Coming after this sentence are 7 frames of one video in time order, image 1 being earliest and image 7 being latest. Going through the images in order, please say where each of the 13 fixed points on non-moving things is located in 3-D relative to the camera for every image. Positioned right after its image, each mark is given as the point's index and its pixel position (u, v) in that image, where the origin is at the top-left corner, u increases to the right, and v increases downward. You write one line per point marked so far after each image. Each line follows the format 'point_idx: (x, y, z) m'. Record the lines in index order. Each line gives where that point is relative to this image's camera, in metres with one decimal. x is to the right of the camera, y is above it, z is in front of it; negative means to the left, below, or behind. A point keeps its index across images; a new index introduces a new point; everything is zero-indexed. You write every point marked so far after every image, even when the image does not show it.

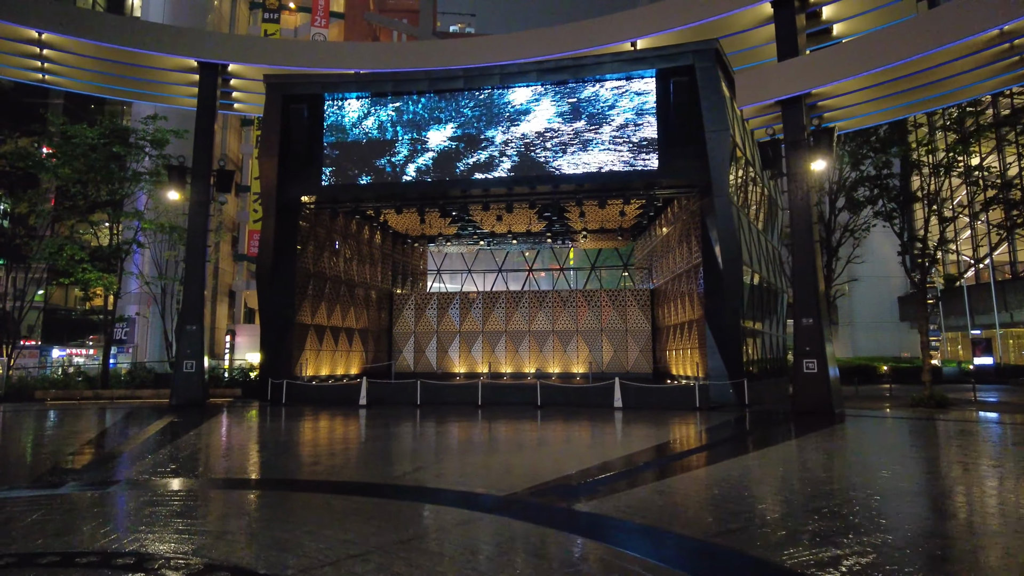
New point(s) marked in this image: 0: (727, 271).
0: (+5.3, +0.4, +16.0) m
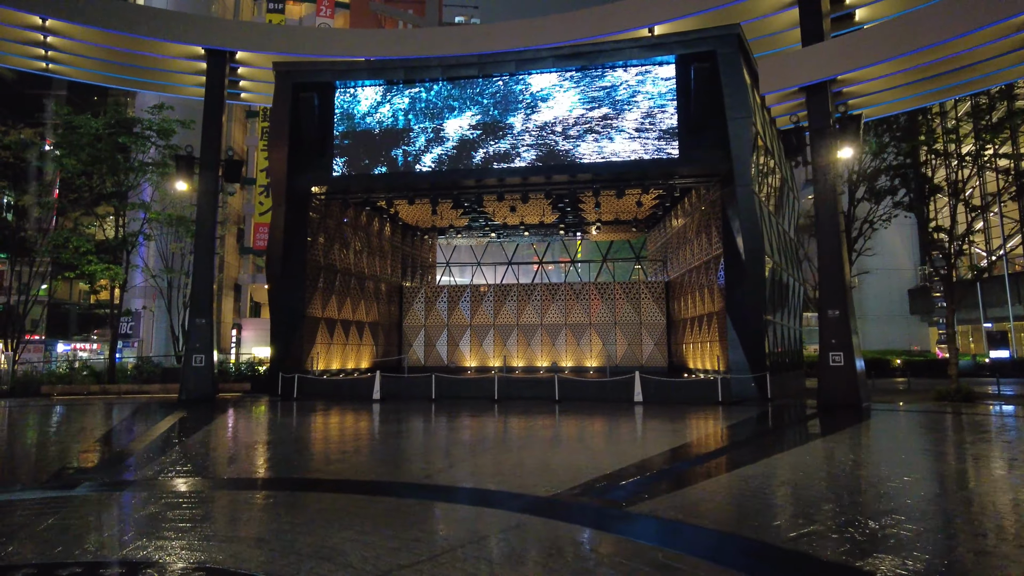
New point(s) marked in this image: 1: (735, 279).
0: (+5.7, +0.6, +15.6) m
1: (+5.5, +0.3, +16.1) m
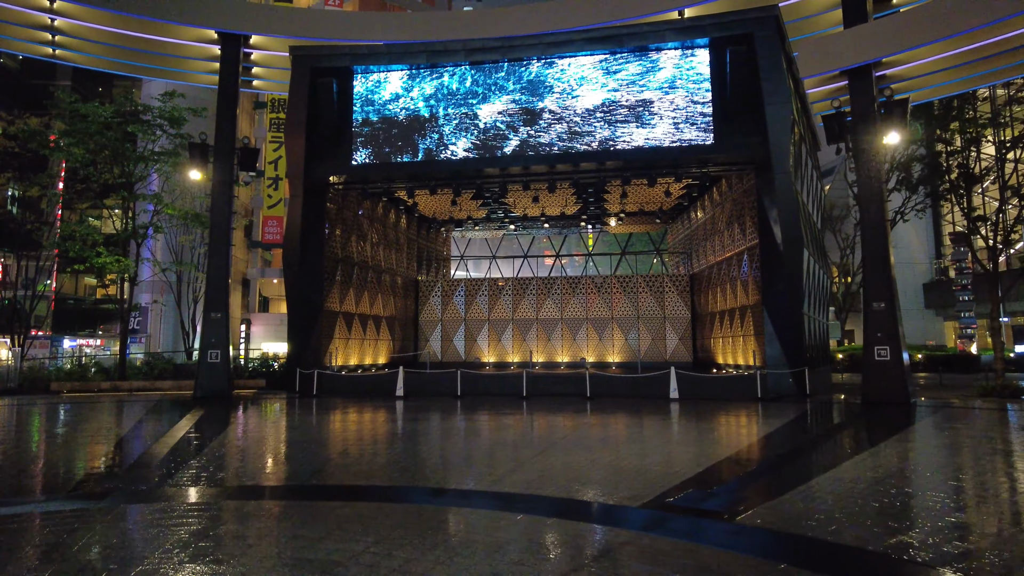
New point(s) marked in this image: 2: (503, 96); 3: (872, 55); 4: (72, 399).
0: (+6.4, +0.8, +15.0) m
1: (+6.2, +0.4, +15.5) m
2: (-0.2, +4.9, +16.4) m
3: (+7.7, +5.0, +13.8) m
4: (-11.6, -3.0, +17.1) m
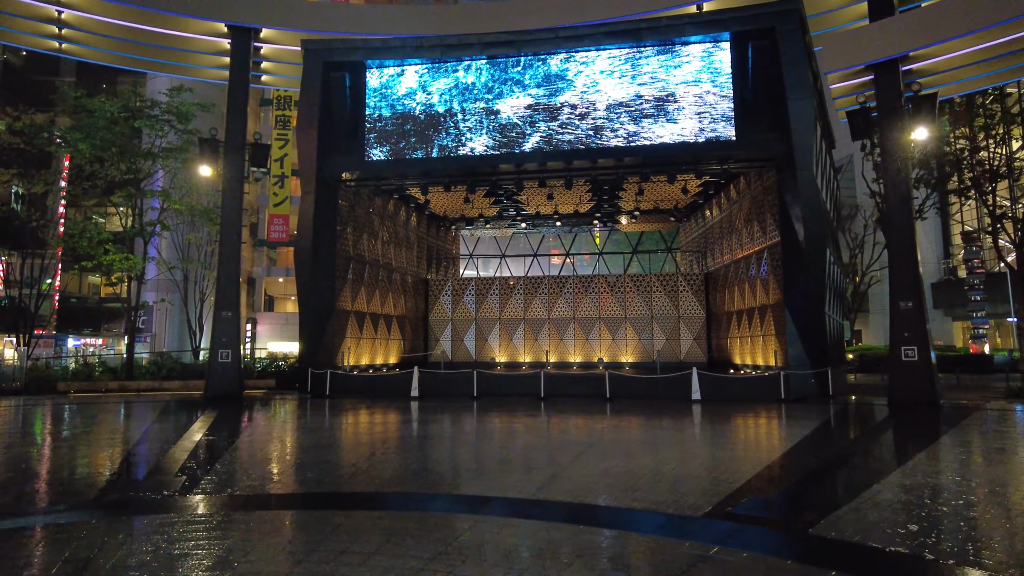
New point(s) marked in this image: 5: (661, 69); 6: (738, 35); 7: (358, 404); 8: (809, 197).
0: (+6.8, +0.9, +14.7) m
1: (+6.6, +0.5, +15.2) m
2: (+0.2, +4.9, +16.1) m
3: (+8.1, +5.0, +13.5) m
4: (-11.3, -2.9, +16.8) m
5: (+3.6, +5.3, +15.7) m
6: (+5.3, +5.9, +15.1) m
7: (-3.5, -2.7, +14.9) m
8: (+6.7, +2.1, +14.6) m
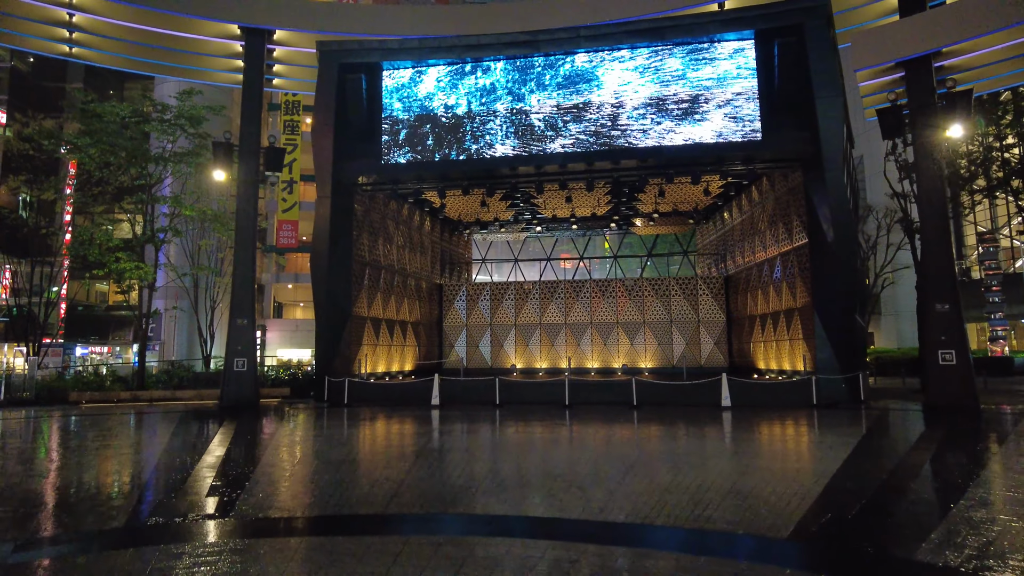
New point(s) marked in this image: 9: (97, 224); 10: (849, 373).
0: (+7.3, +0.8, +14.4) m
1: (+7.1, +0.4, +14.8) m
2: (+0.6, +4.8, +15.8) m
3: (+8.5, +5.0, +13.2) m
4: (-10.7, -3.1, +16.4) m
5: (+4.1, +5.2, +15.3) m
6: (+5.7, +5.8, +14.8) m
7: (-3.0, -2.8, +14.5) m
8: (+7.2, +2.0, +14.3) m
9: (-12.7, +2.0, +19.8) m
10: (+7.6, -1.9, +14.5) m
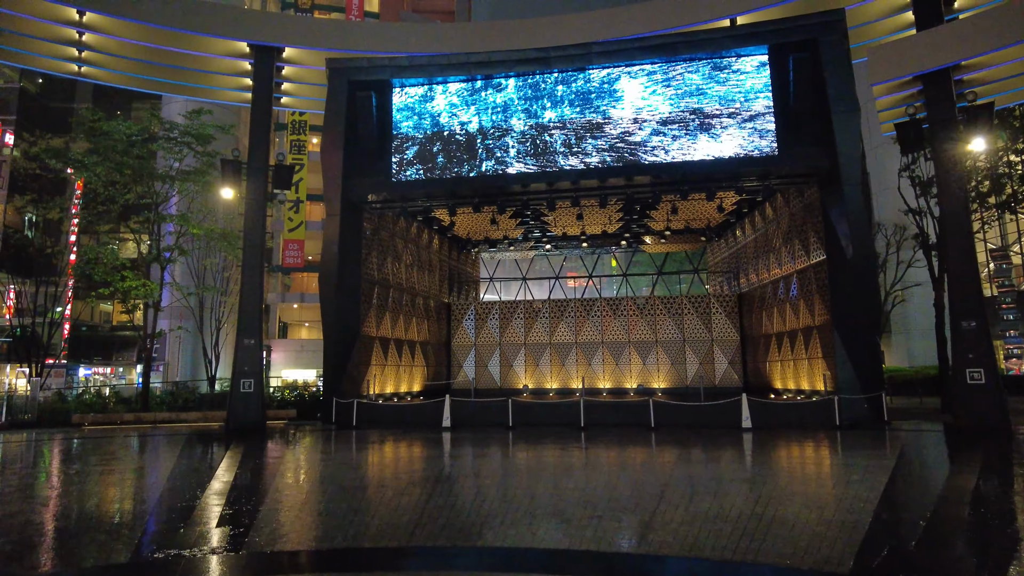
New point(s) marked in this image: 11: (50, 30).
0: (+7.6, +0.4, +14.1) m
1: (+7.4, 0.0, +14.5) m
2: (+0.9, +4.4, +15.6) m
3: (+8.8, +4.6, +13.0) m
4: (-10.4, -3.6, +16.1) m
5: (+4.3, +4.8, +15.2) m
6: (+6.0, +5.5, +14.6) m
7: (-2.7, -3.2, +14.1) m
8: (+7.4, +1.6, +14.0) m
9: (-12.4, +1.4, +19.6) m
10: (+7.9, -2.3, +14.1) m
11: (-10.8, +6.0, +15.1) m
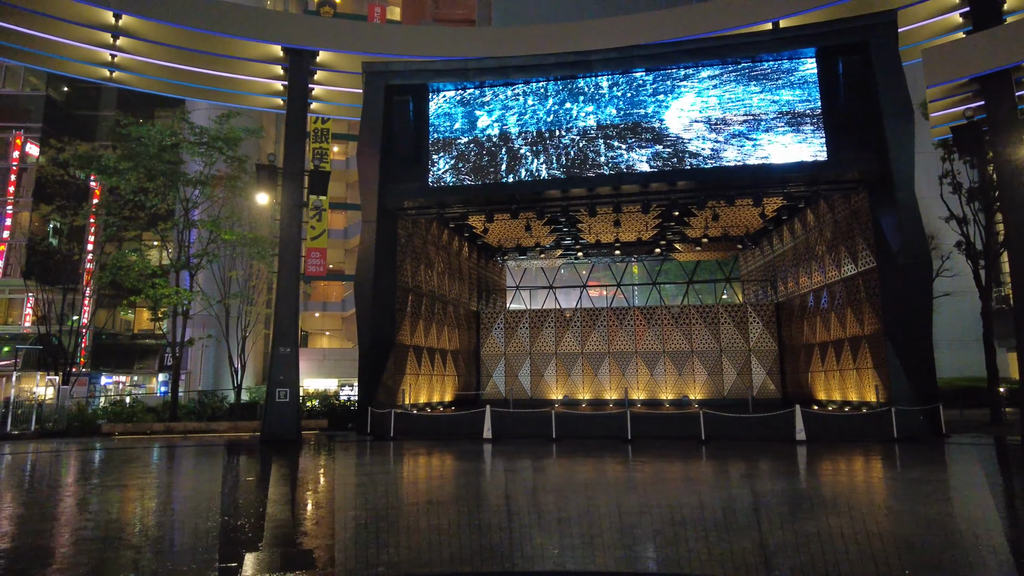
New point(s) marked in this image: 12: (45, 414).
0: (+8.5, +0.2, +13.6) m
1: (+8.3, -0.2, +14.0) m
2: (+1.9, +4.2, +15.3) m
3: (+9.7, +4.5, +12.6) m
4: (-9.5, -3.8, +15.8) m
5: (+5.3, +4.6, +14.8) m
6: (+6.9, +5.3, +14.3) m
7: (-1.8, -3.4, +13.7) m
8: (+8.4, +1.5, +13.5) m
9: (-11.4, +1.1, +19.4) m
10: (+8.8, -2.5, +13.6) m
11: (-9.8, +5.8, +14.9) m
12: (-12.4, -3.4, +17.2) m
